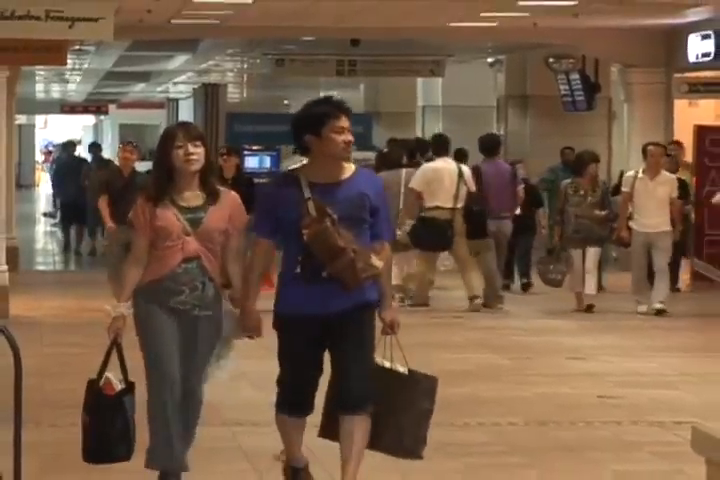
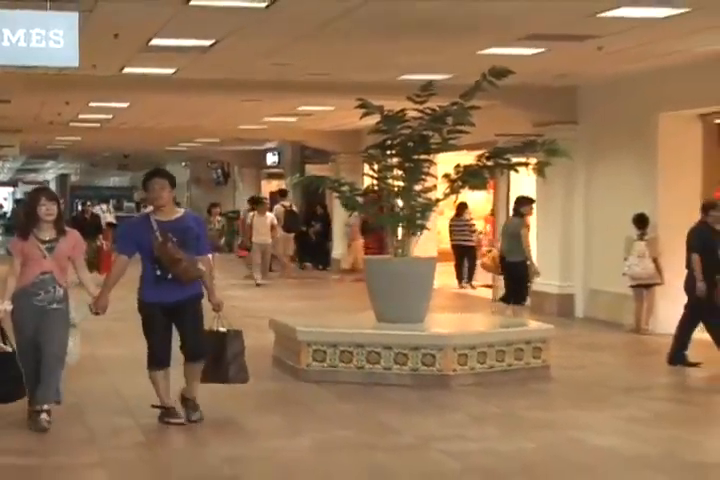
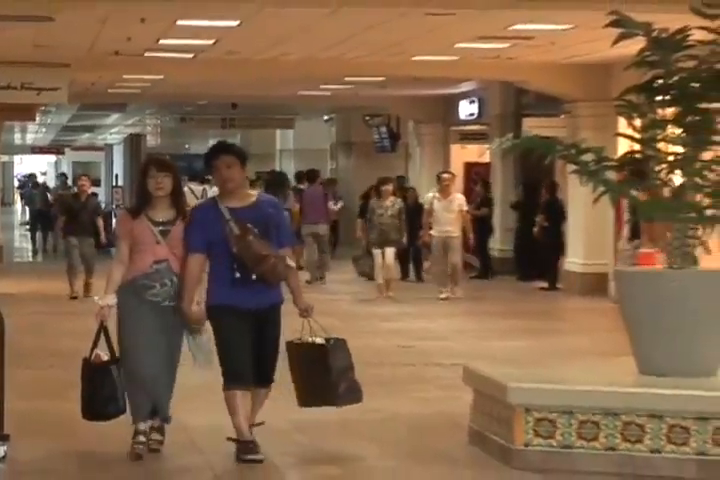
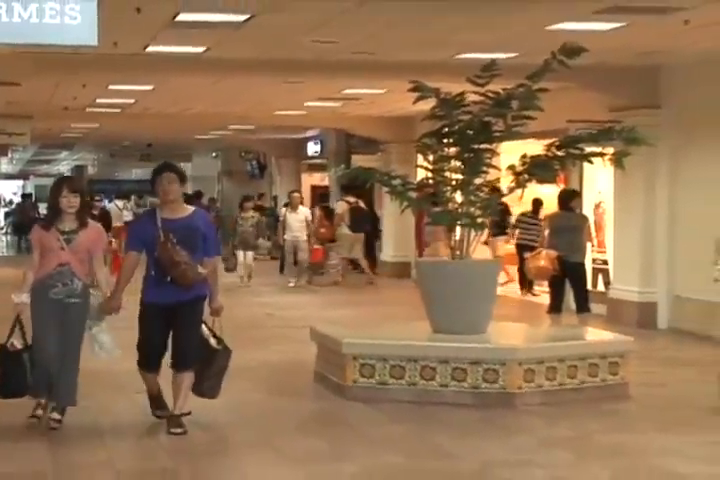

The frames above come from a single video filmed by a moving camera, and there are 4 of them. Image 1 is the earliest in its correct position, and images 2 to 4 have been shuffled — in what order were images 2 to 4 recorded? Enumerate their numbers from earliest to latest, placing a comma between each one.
3, 4, 2
